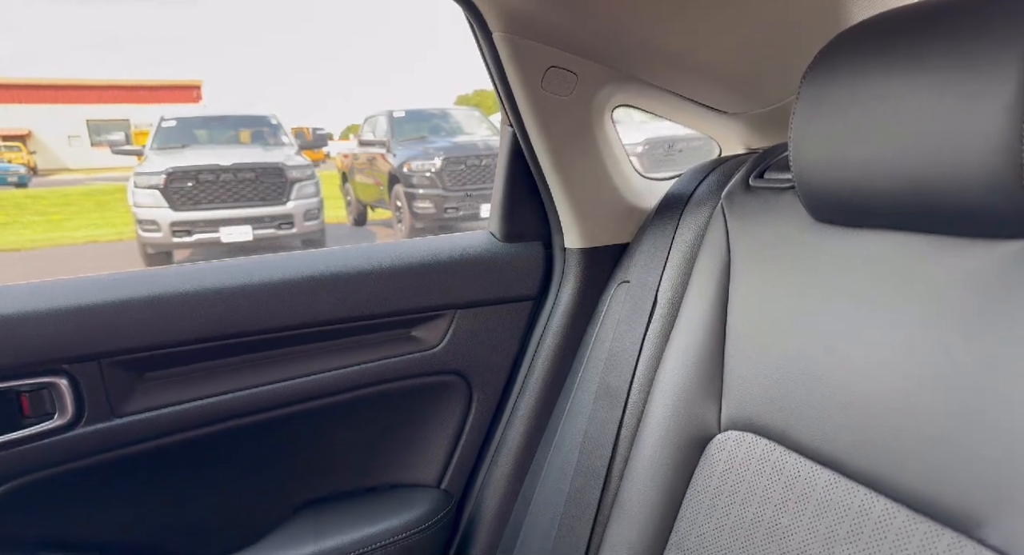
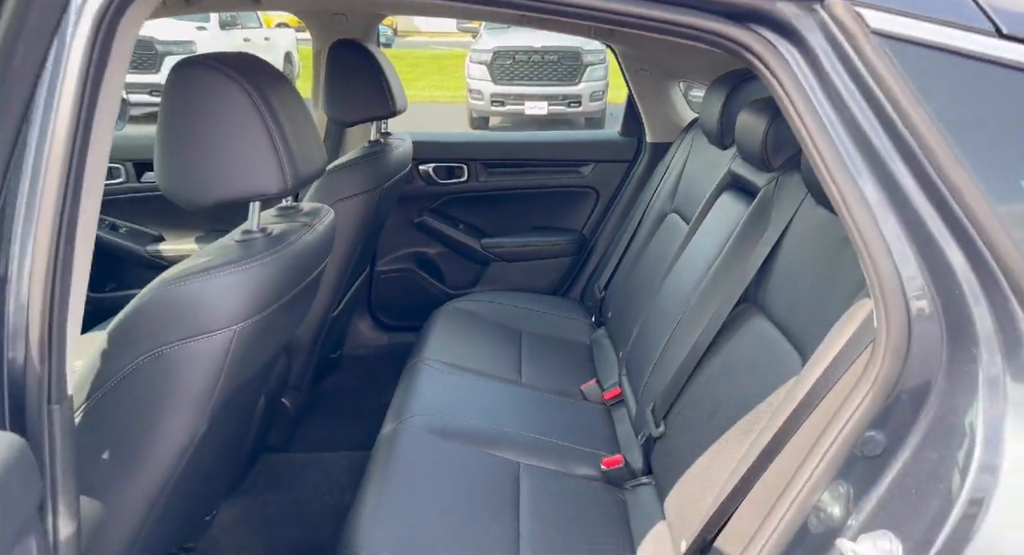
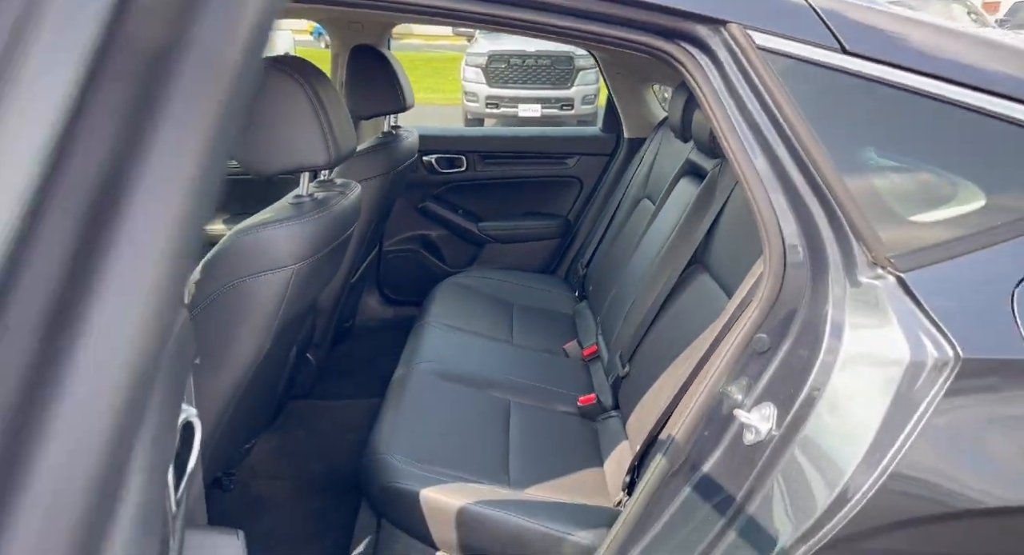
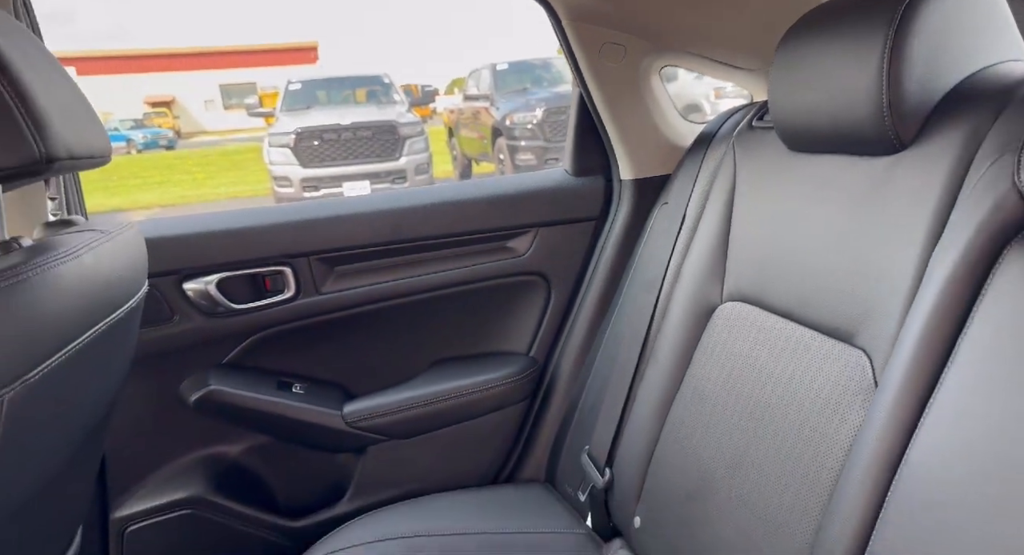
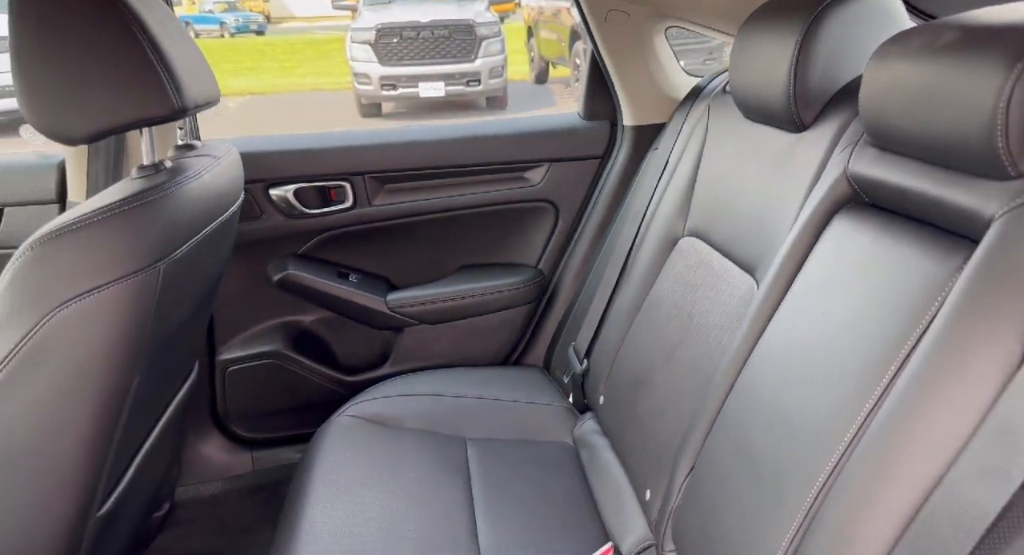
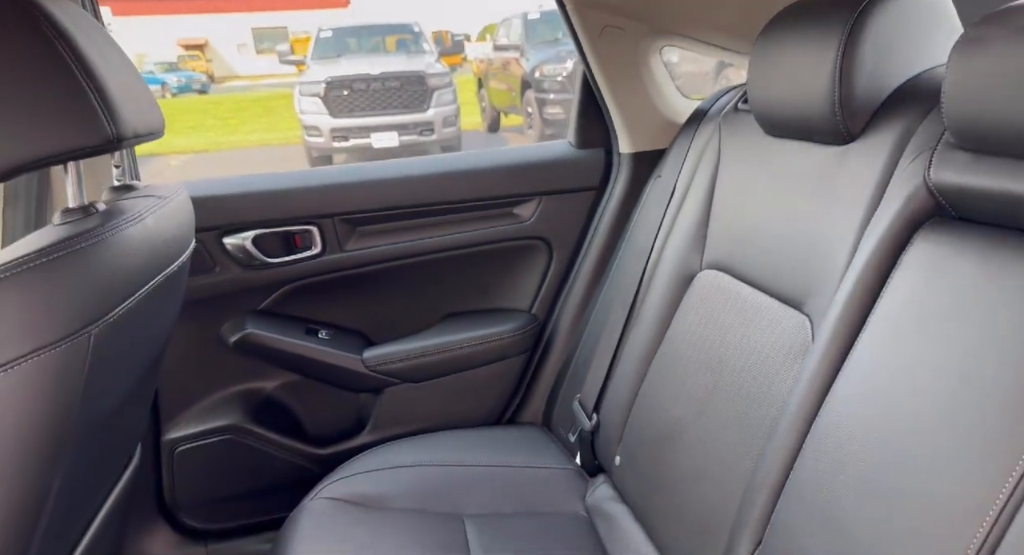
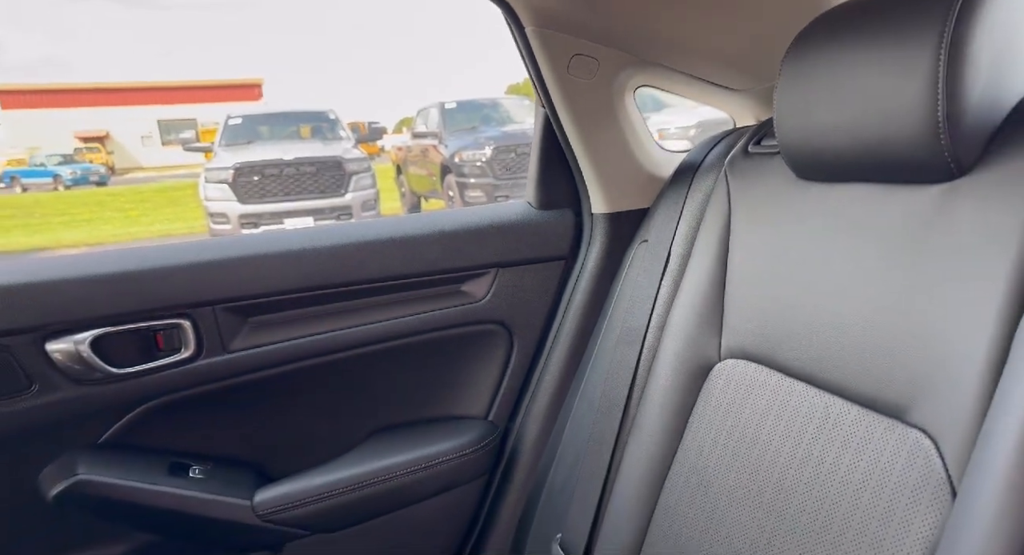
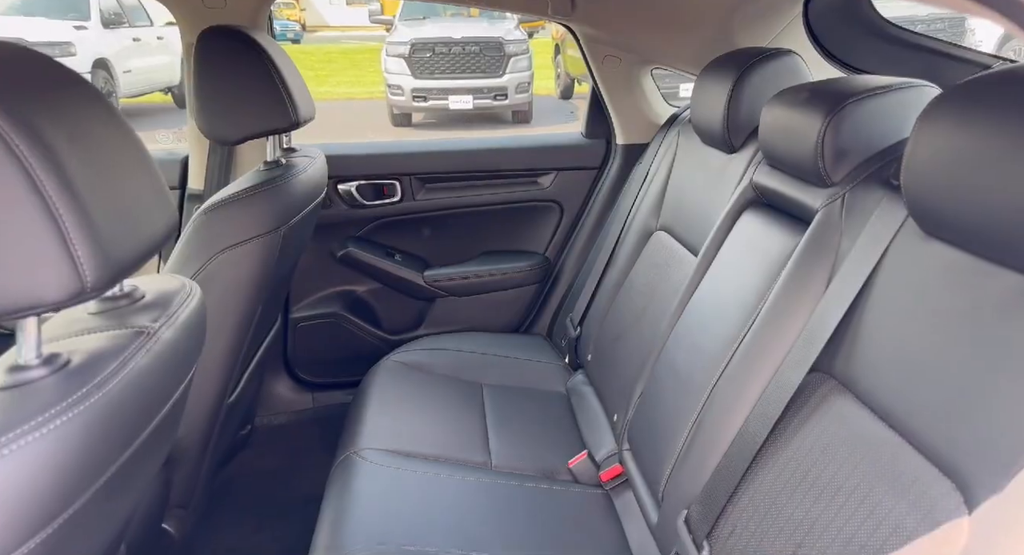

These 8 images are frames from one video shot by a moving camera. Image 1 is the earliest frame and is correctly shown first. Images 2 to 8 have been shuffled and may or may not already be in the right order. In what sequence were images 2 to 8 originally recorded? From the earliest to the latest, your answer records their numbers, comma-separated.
7, 4, 6, 5, 8, 2, 3
